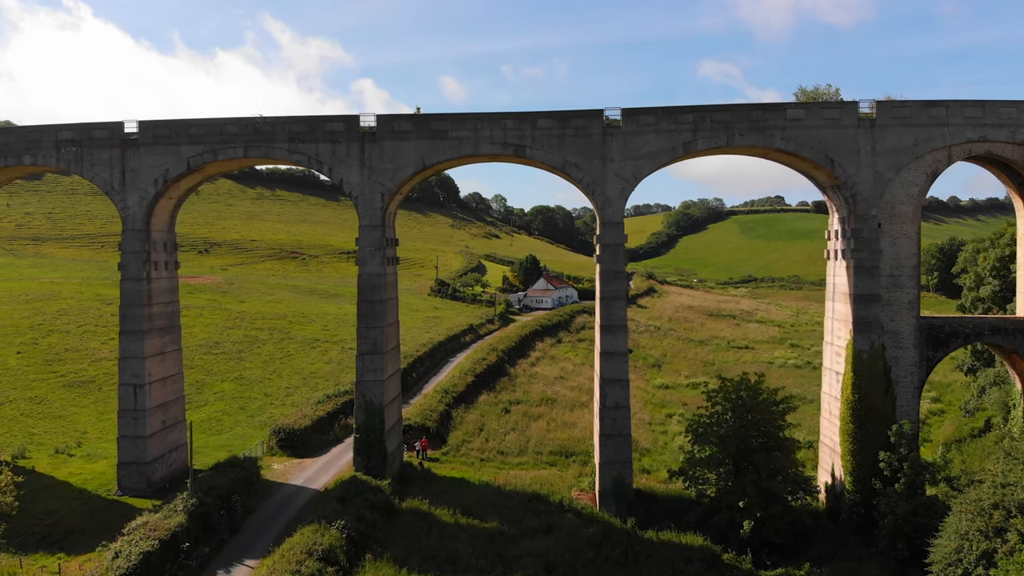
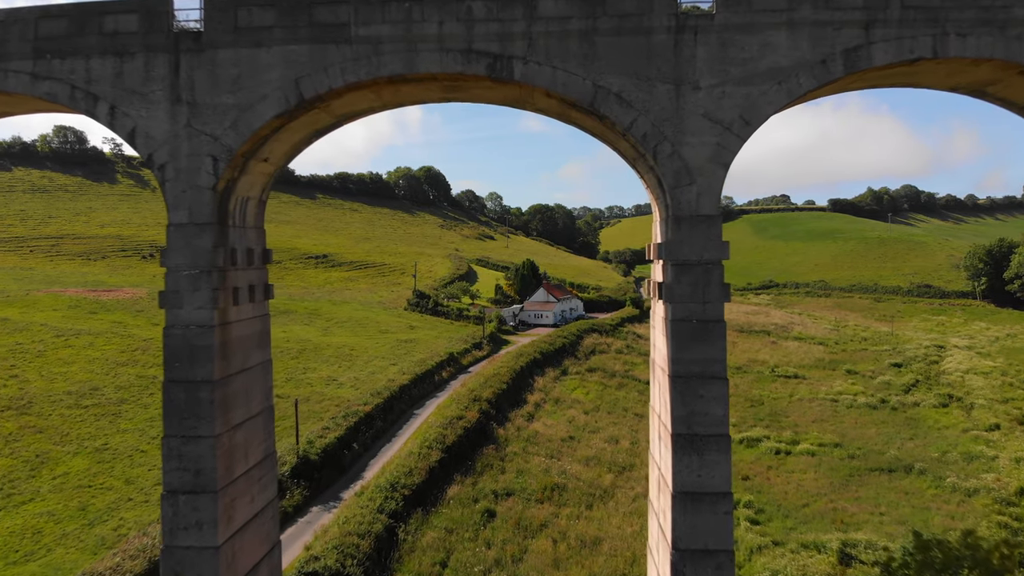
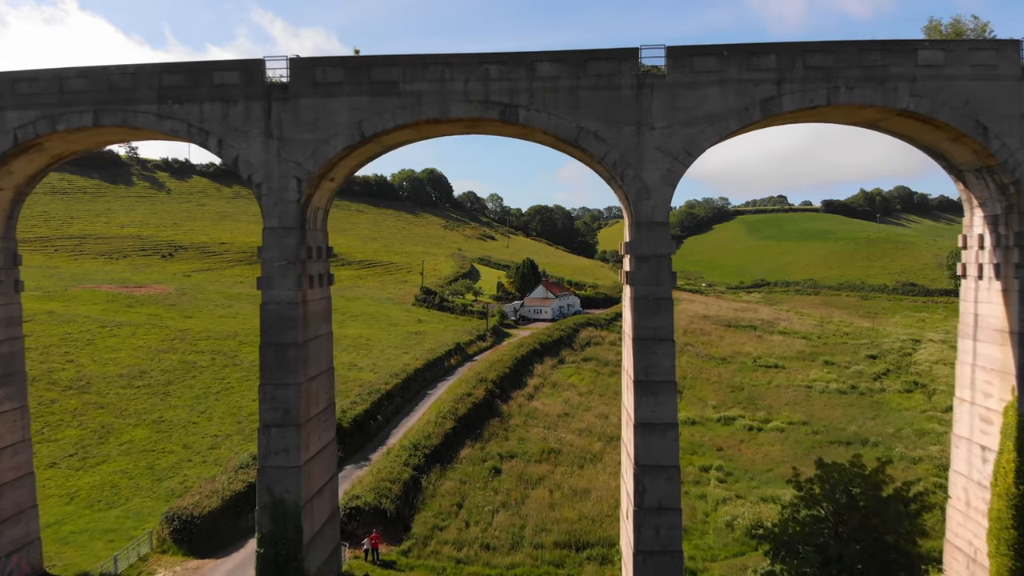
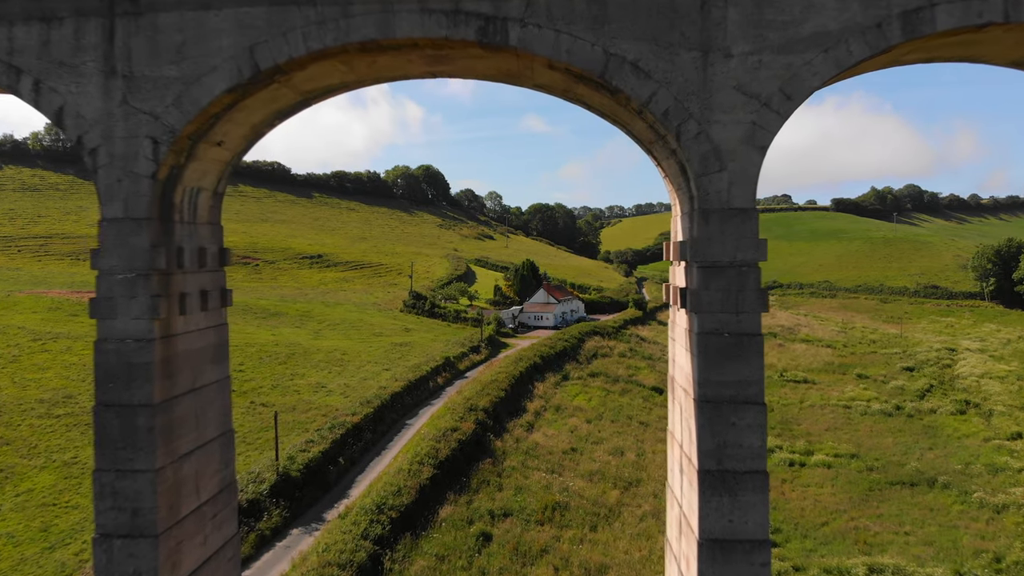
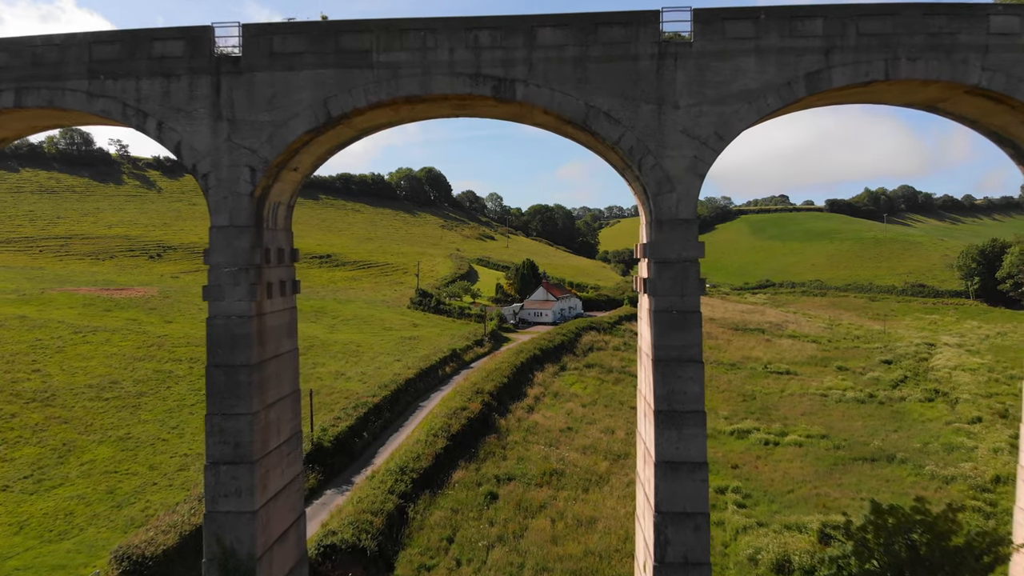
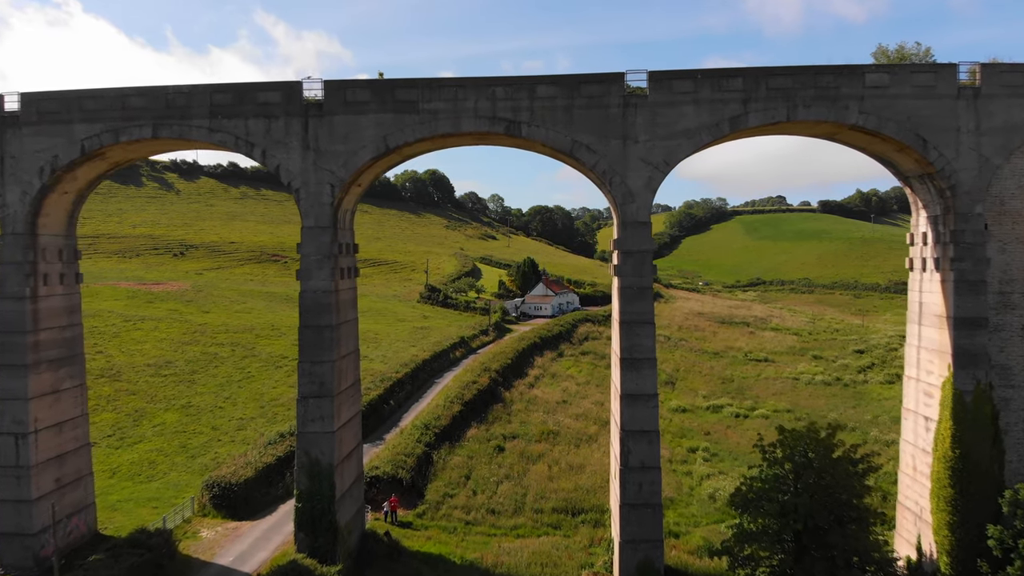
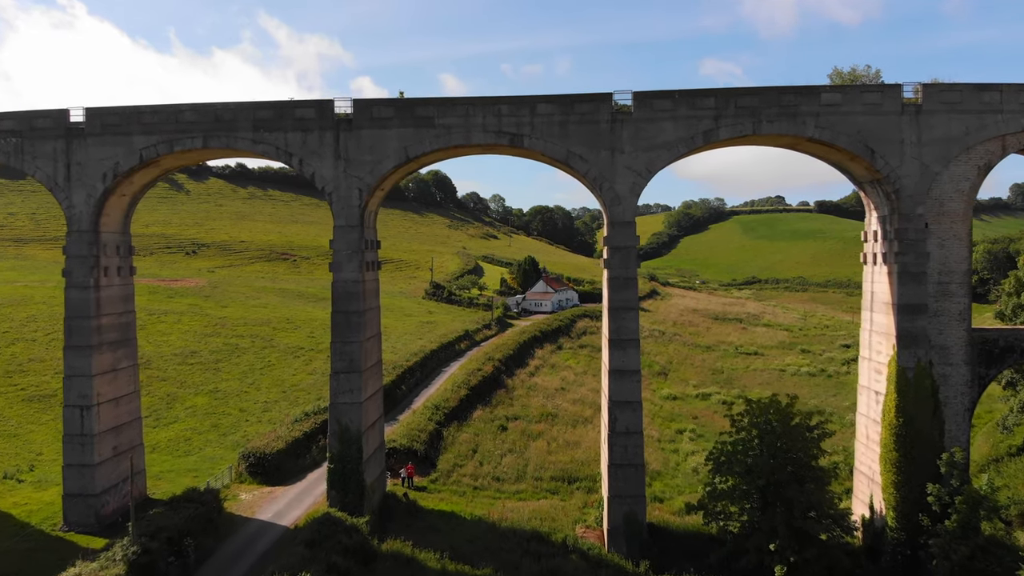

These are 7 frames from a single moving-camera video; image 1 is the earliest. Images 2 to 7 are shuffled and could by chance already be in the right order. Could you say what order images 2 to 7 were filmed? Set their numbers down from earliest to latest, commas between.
7, 6, 3, 5, 2, 4
